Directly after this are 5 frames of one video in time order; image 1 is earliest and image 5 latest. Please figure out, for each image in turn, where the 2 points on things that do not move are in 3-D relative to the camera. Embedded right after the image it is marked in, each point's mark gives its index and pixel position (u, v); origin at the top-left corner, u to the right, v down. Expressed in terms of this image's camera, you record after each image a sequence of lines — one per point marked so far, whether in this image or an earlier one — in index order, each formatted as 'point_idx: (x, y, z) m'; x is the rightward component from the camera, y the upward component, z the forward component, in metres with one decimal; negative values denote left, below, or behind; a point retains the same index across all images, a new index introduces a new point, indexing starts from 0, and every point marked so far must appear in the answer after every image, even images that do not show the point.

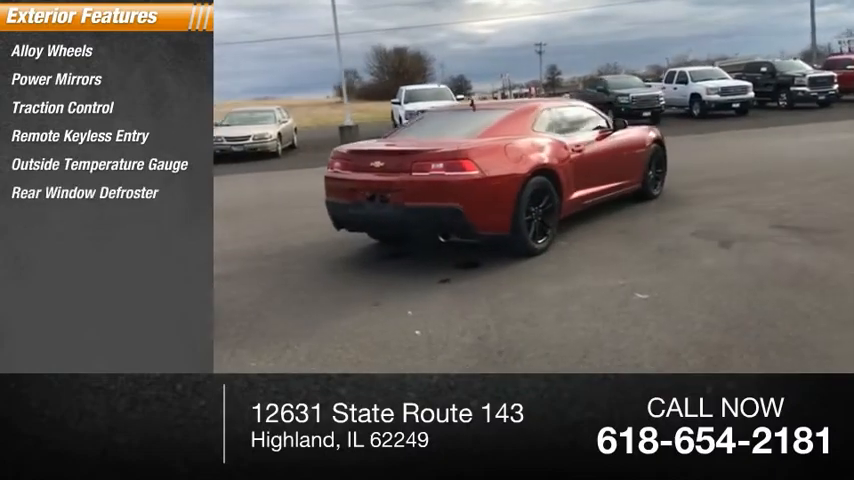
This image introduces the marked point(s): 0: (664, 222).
0: (+2.3, +0.2, +8.2) m
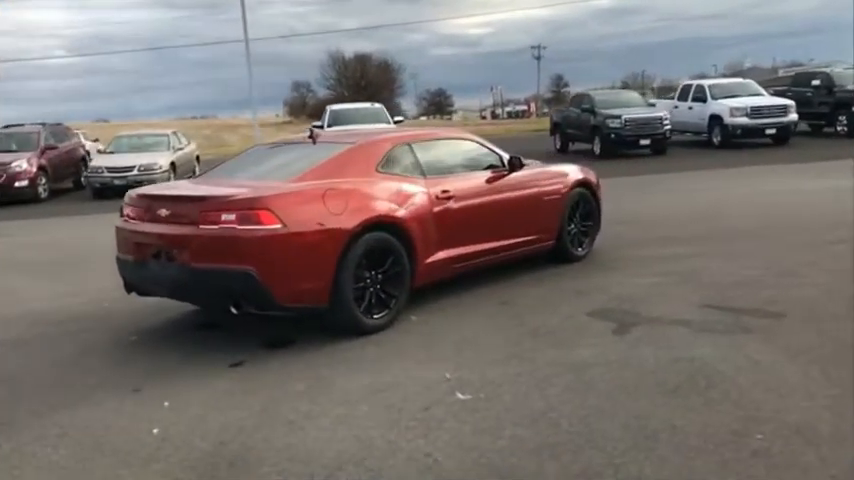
0: (+1.1, -0.4, +6.9) m
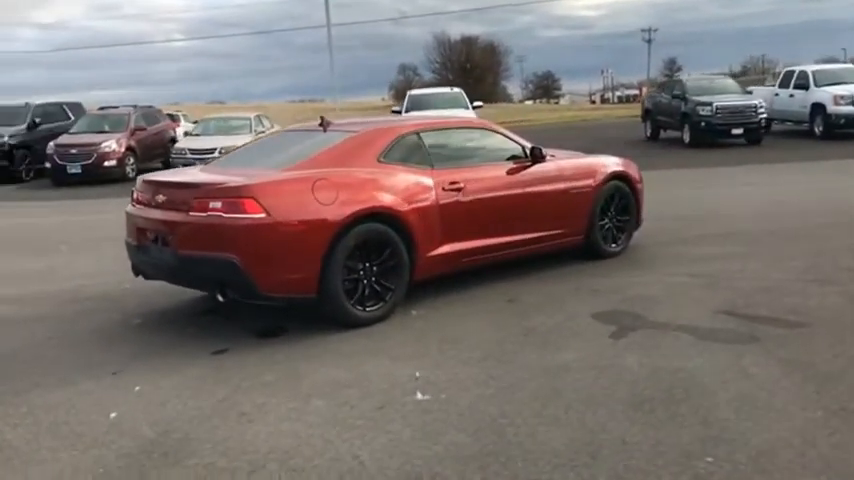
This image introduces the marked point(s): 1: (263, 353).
0: (+1.2, -0.4, +6.7) m
1: (-1.0, -0.7, +5.4) m
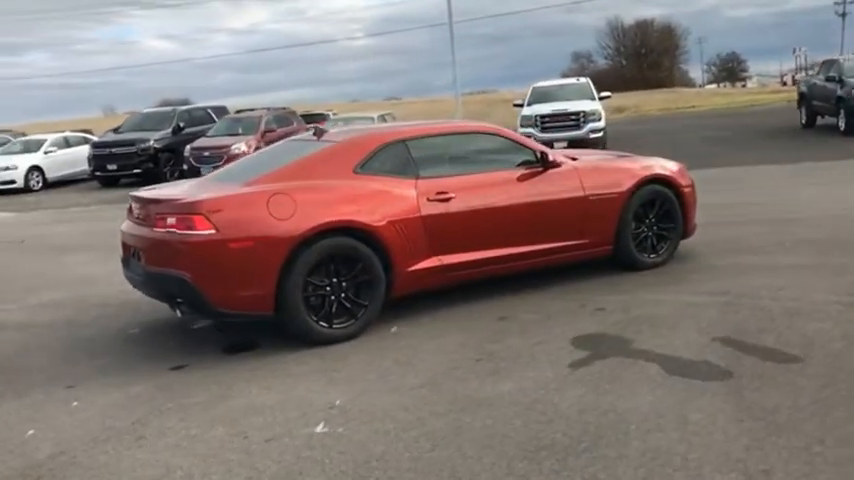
0: (+1.1, -0.5, +6.1) m
1: (-1.3, -0.8, +5.4) m
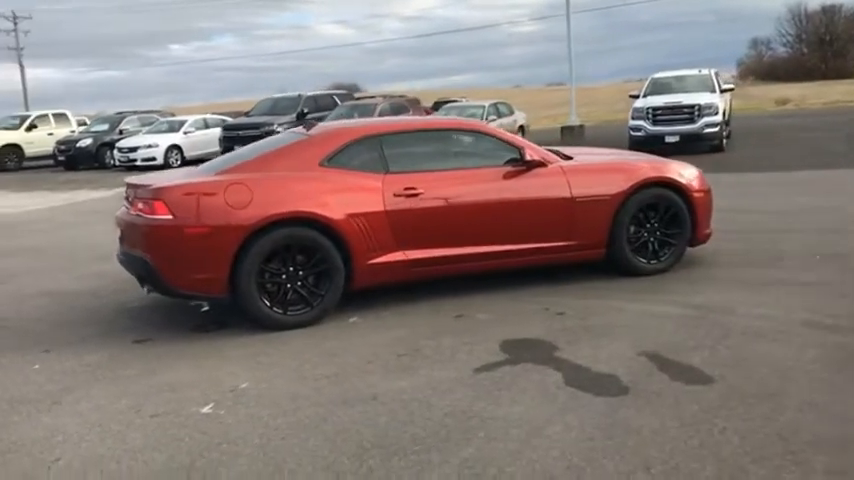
0: (+0.8, -0.5, +6.0) m
1: (-1.7, -0.7, +5.7) m
